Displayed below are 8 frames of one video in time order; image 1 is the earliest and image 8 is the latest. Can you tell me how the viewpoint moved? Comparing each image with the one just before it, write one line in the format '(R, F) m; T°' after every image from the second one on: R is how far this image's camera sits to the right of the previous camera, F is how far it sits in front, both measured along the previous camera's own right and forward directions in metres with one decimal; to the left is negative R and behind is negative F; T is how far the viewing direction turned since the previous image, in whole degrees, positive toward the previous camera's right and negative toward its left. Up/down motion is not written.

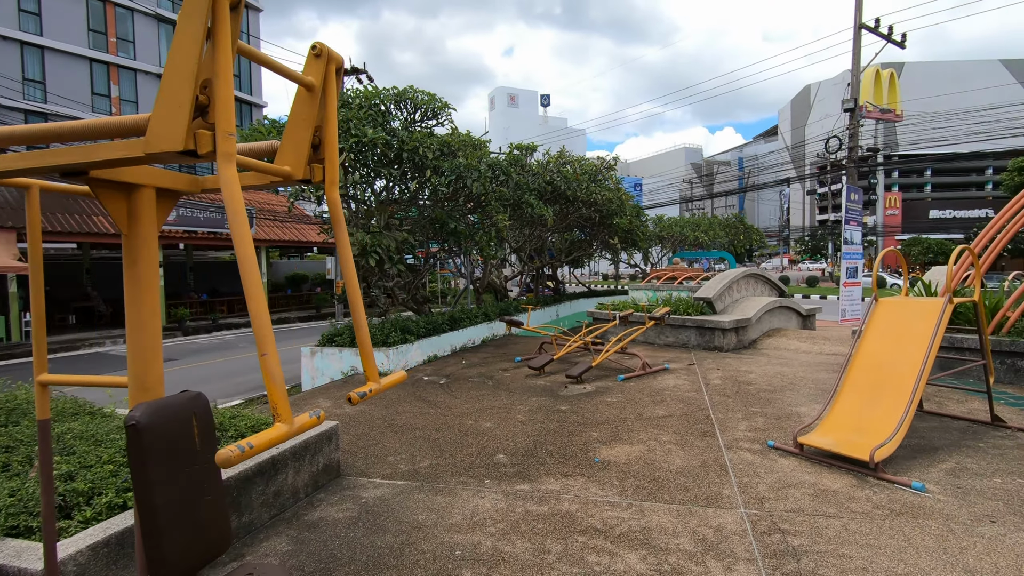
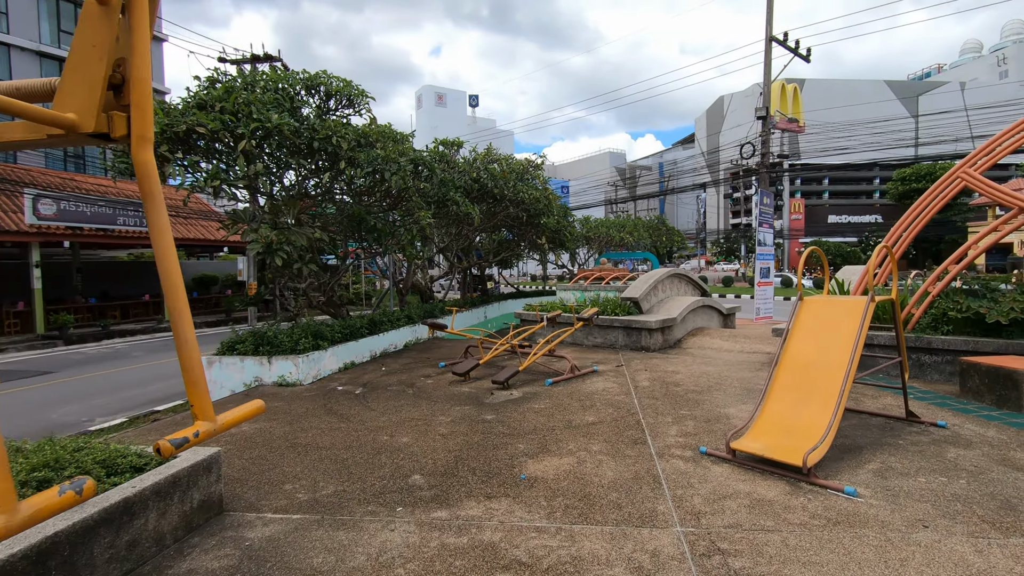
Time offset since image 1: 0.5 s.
(+0.1, +0.3) m; +7°
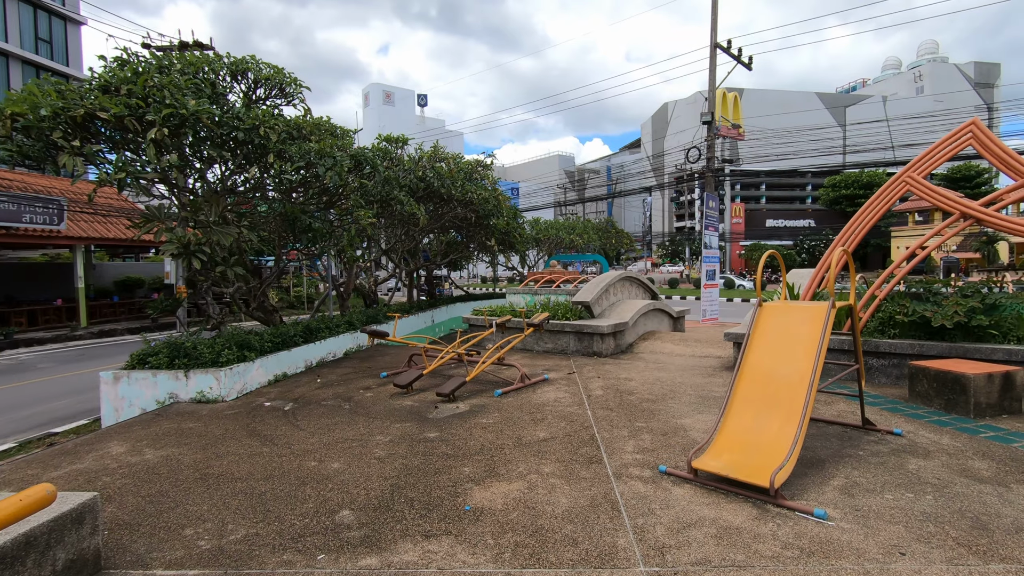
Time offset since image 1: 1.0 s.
(0.0, +0.3) m; +5°
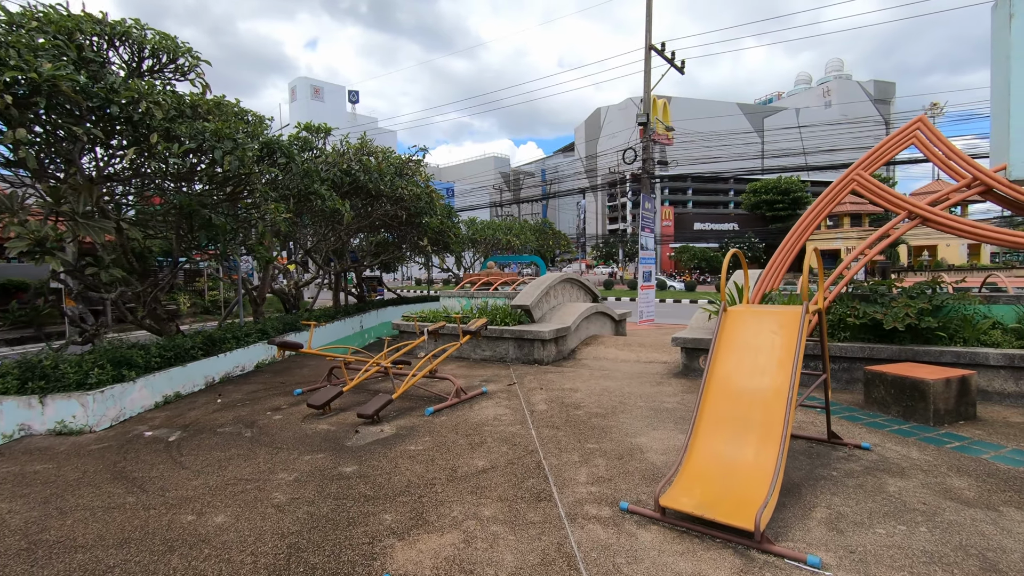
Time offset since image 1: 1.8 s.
(0.0, +0.6) m; +7°
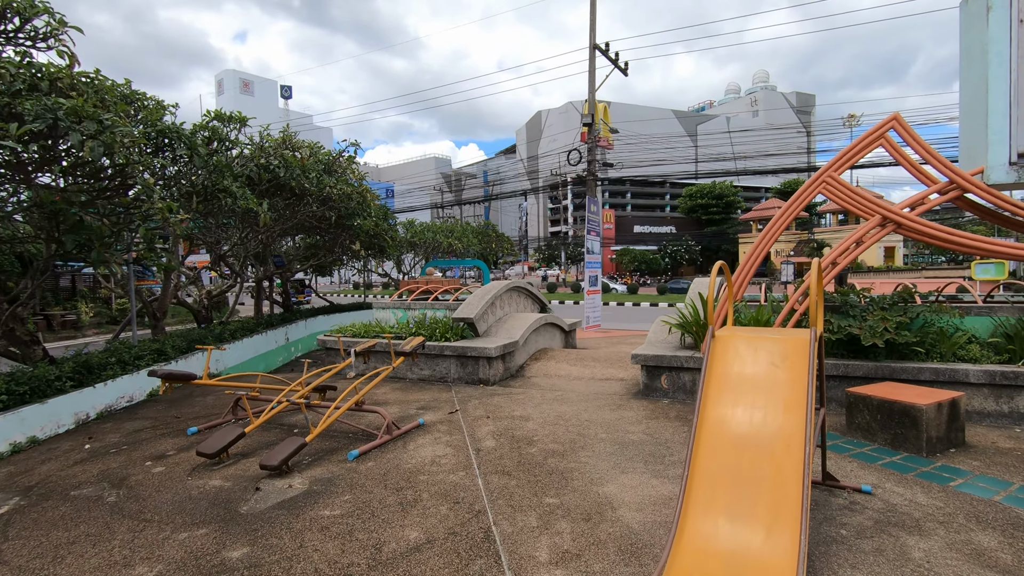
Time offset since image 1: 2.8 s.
(0.0, +0.7) m; +6°
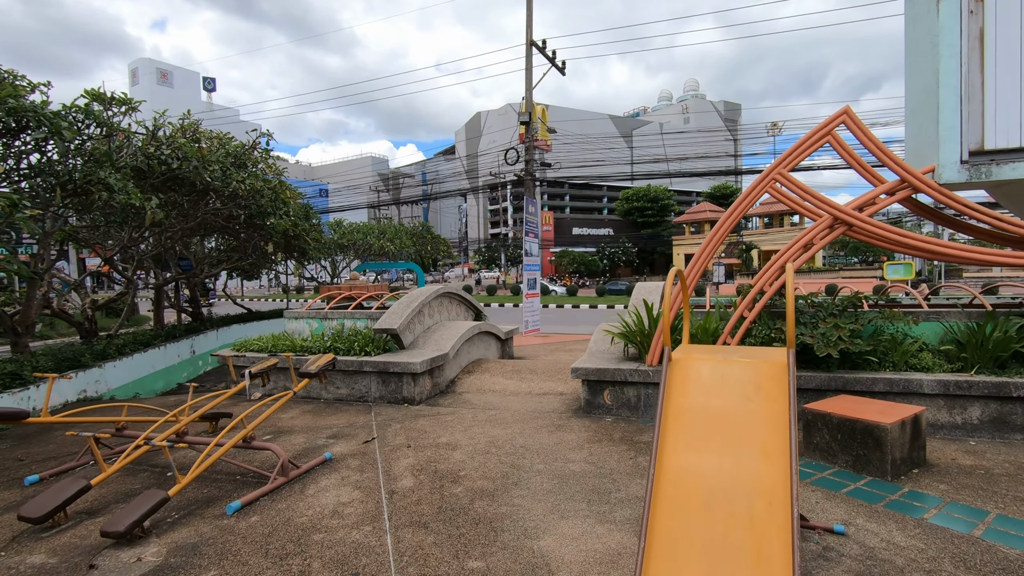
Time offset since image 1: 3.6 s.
(+0.1, +0.6) m; +6°
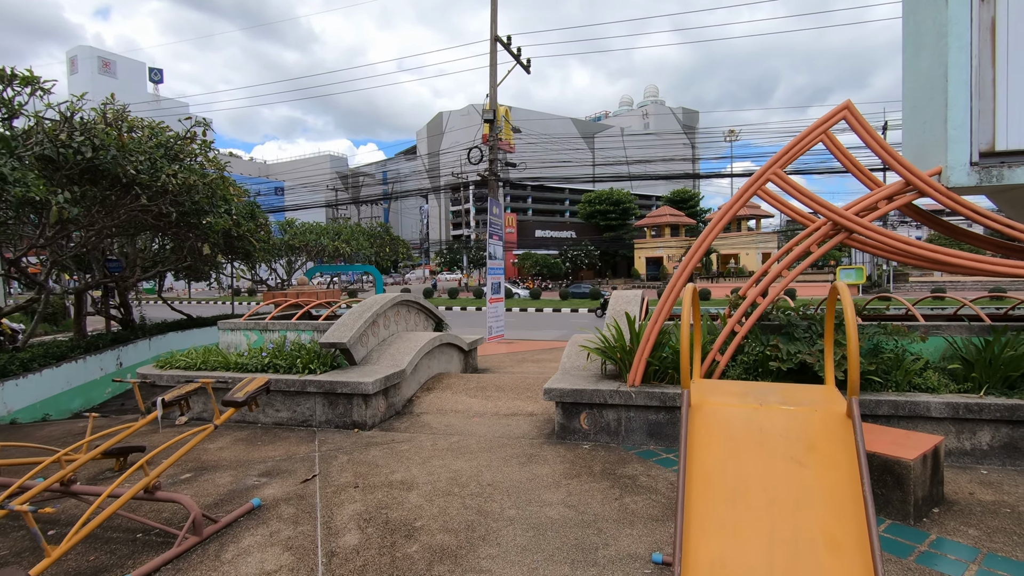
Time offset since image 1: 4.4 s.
(0.0, +0.6) m; +4°
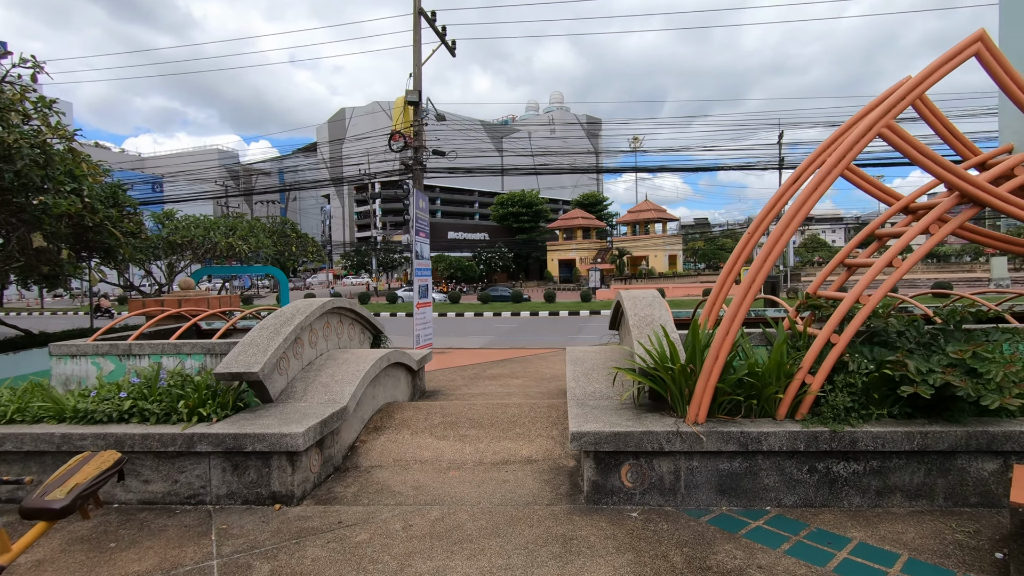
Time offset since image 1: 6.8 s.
(-0.6, +1.4) m; +10°
